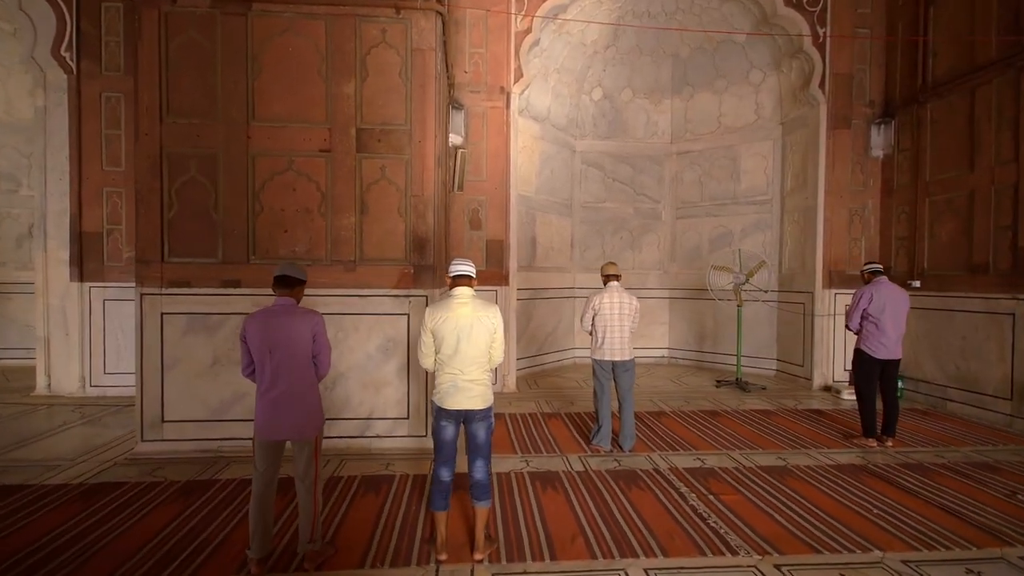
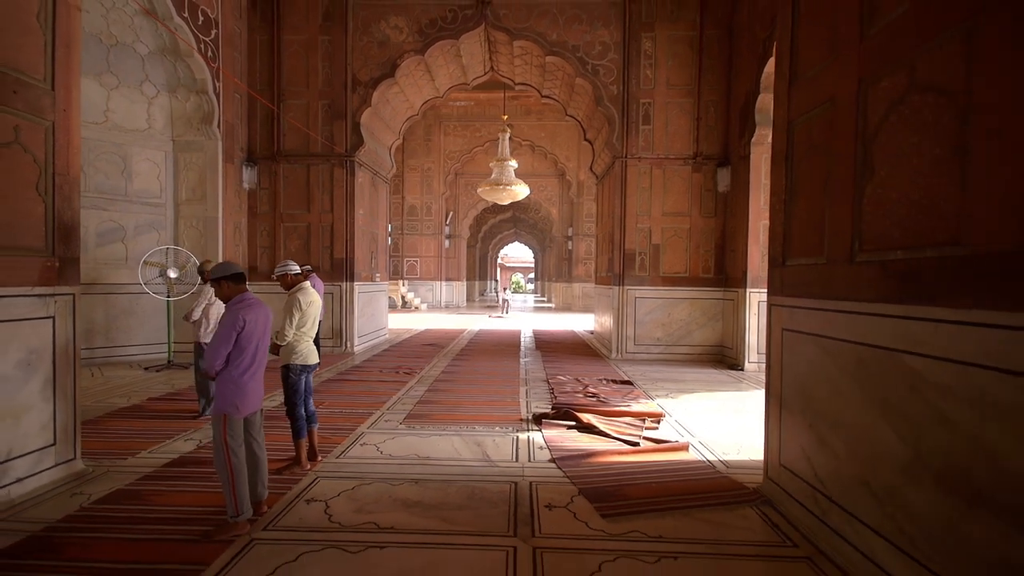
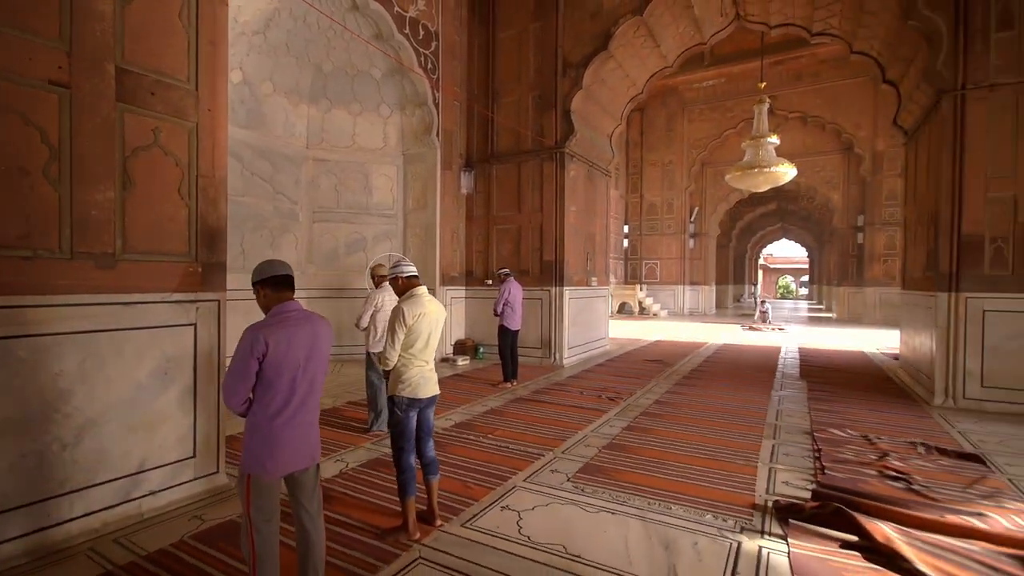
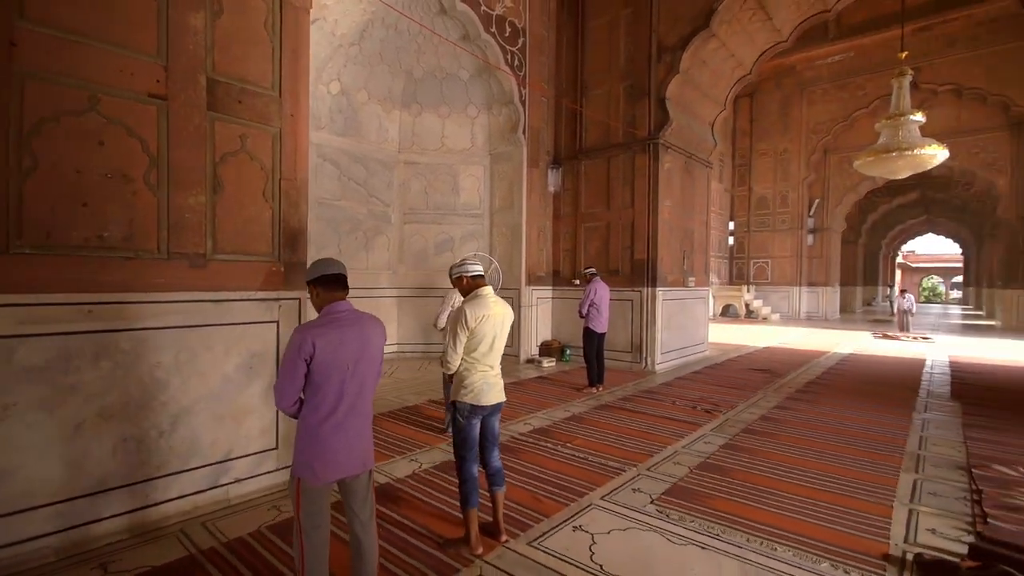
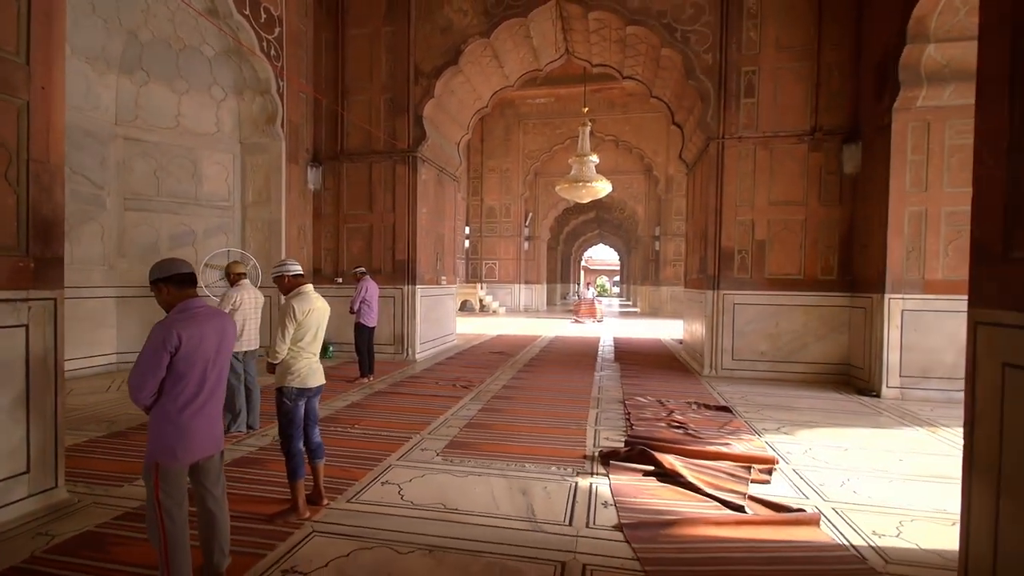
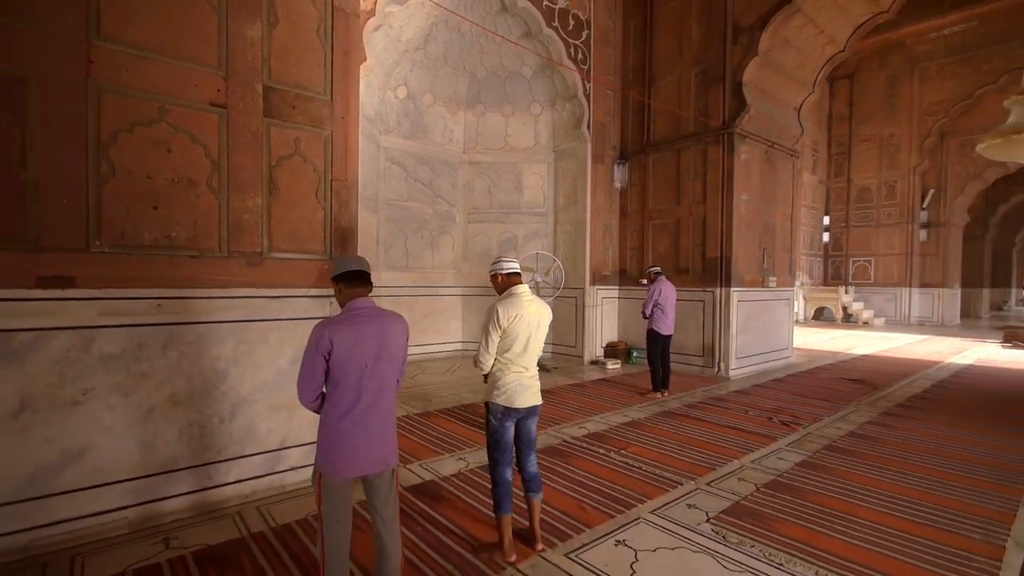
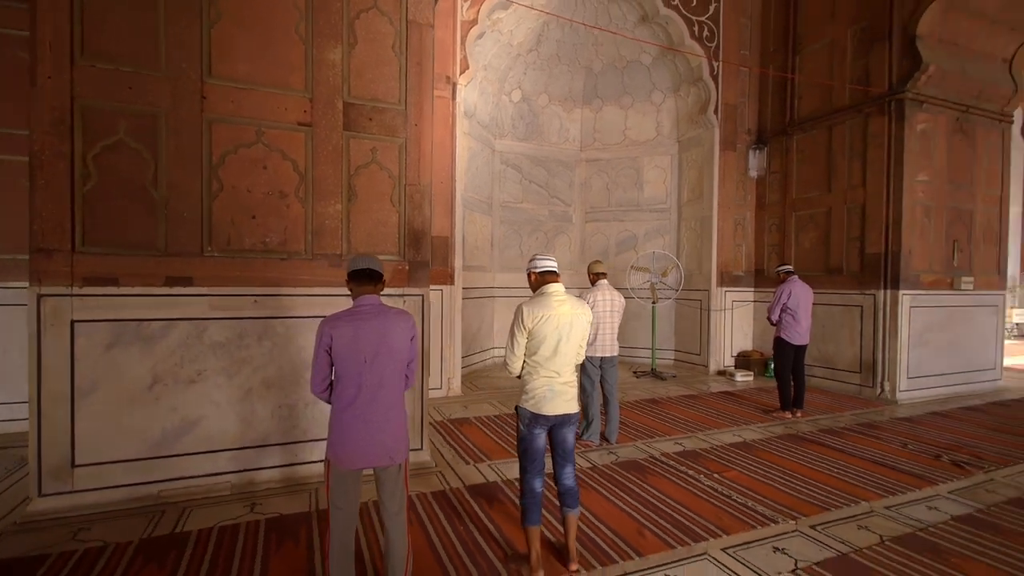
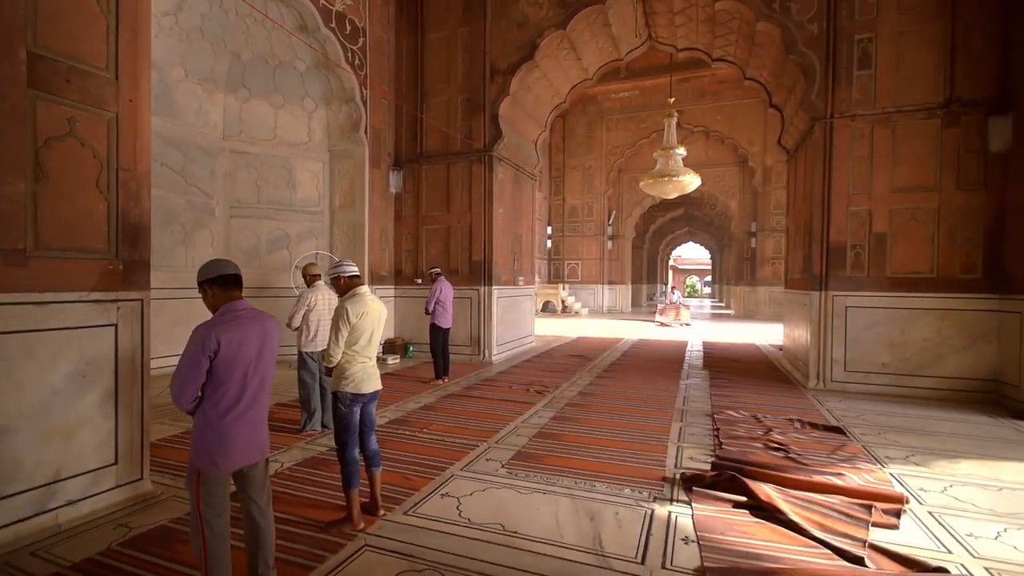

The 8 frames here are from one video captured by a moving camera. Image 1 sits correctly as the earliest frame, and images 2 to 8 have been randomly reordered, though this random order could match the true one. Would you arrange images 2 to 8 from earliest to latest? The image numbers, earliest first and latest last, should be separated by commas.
7, 6, 4, 3, 8, 5, 2
